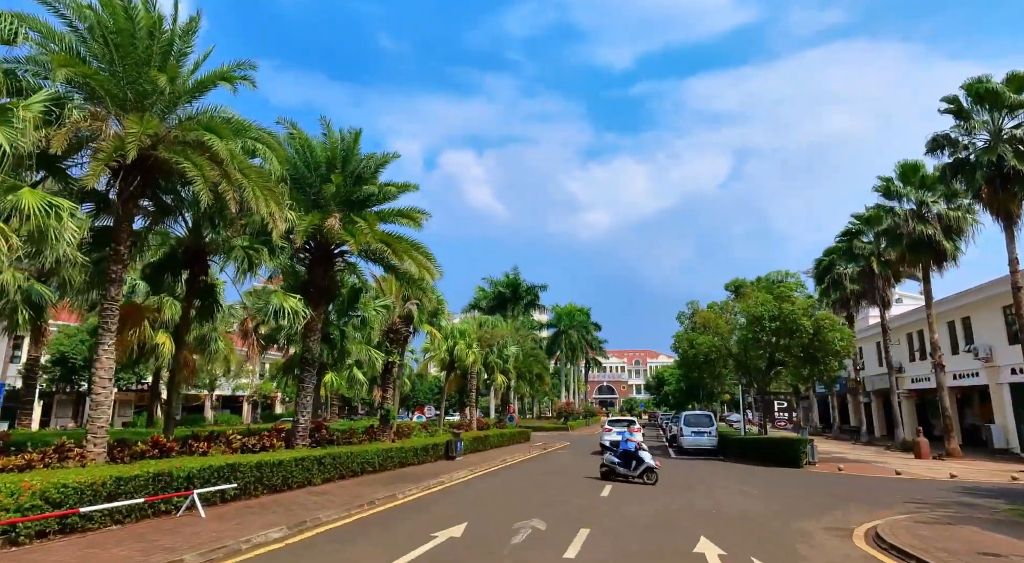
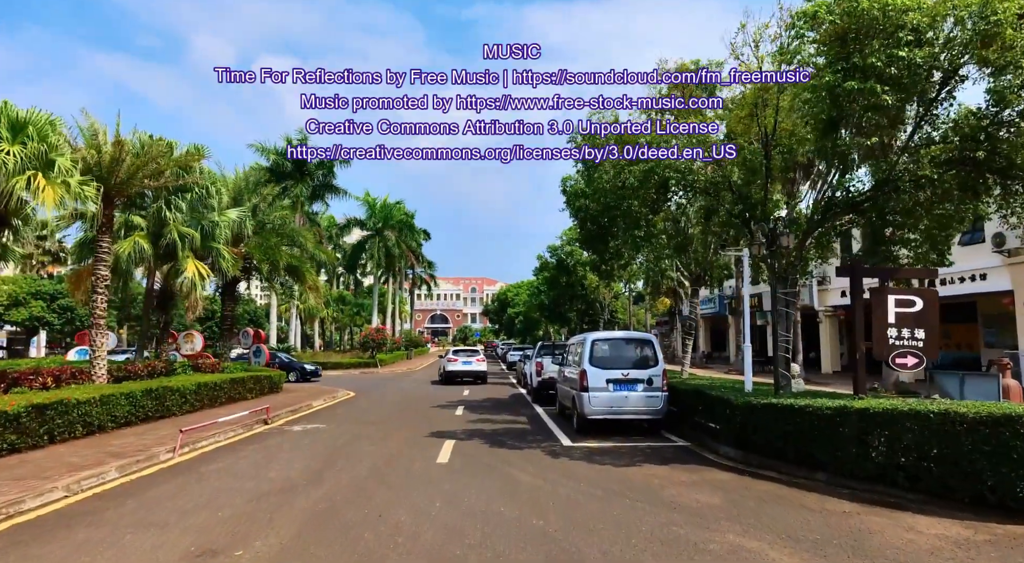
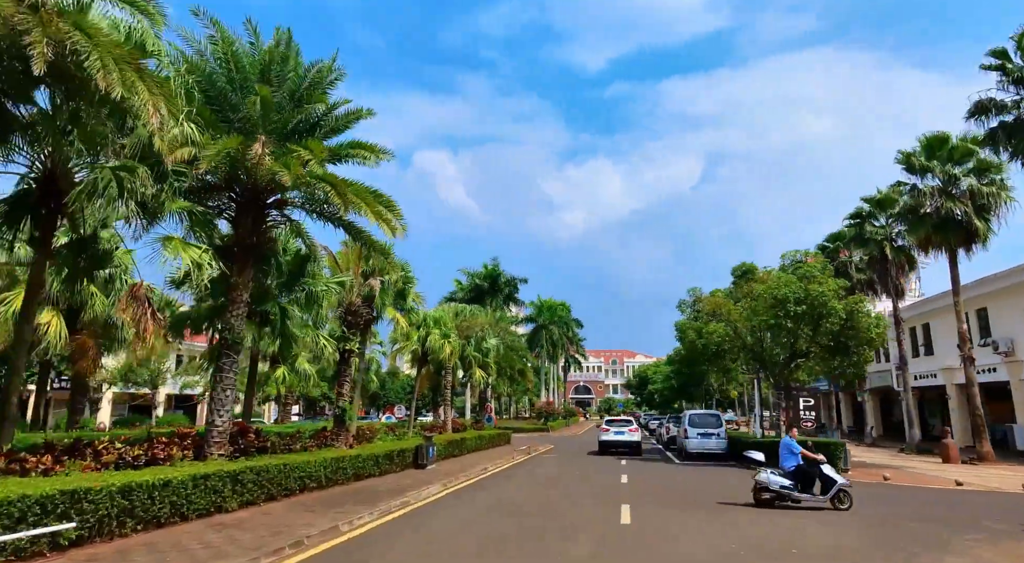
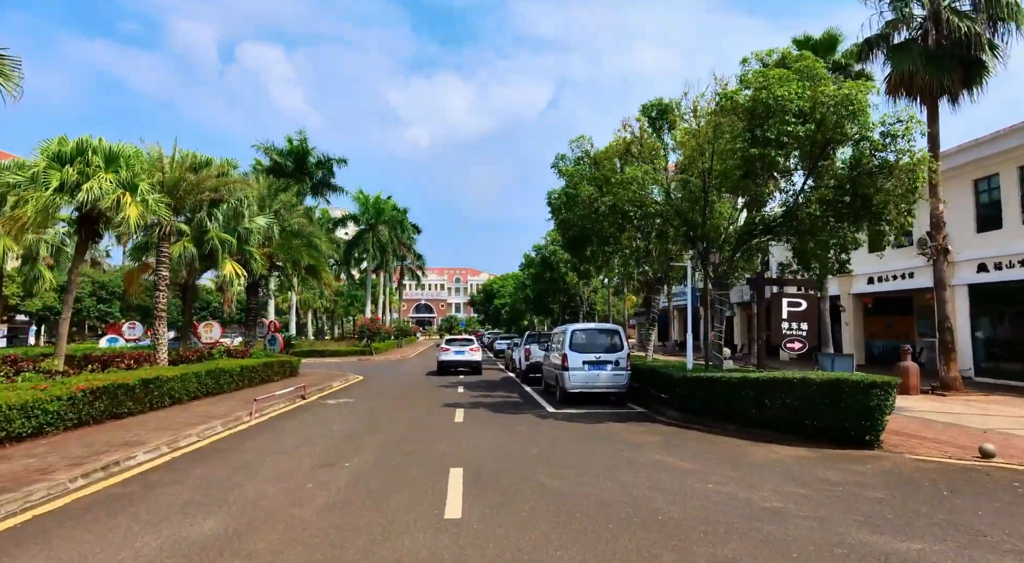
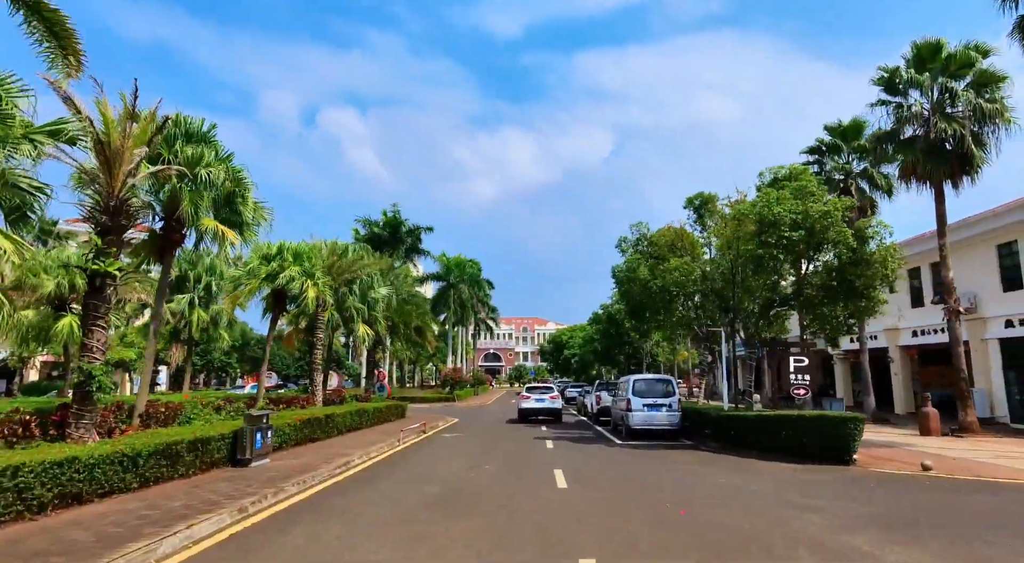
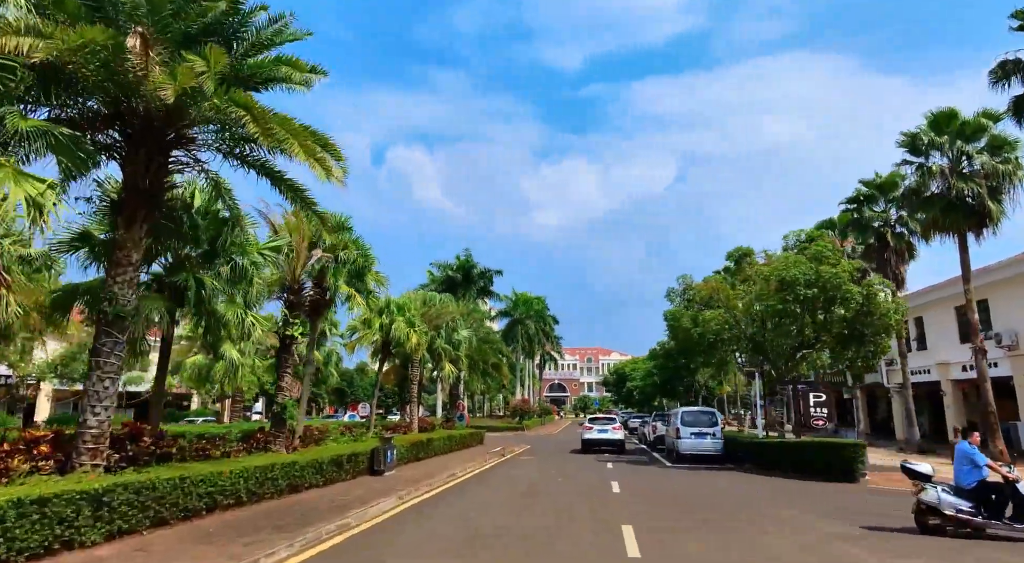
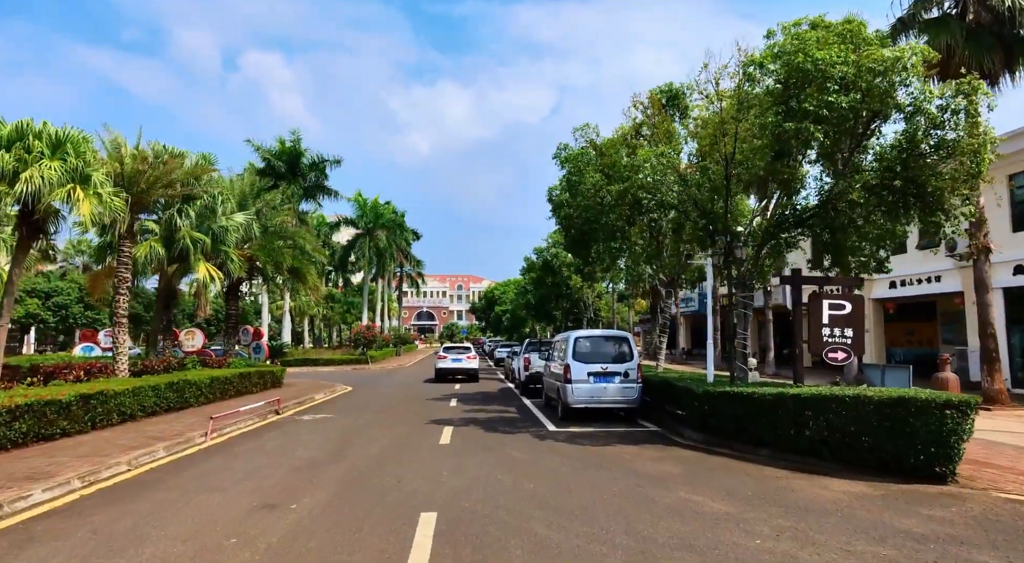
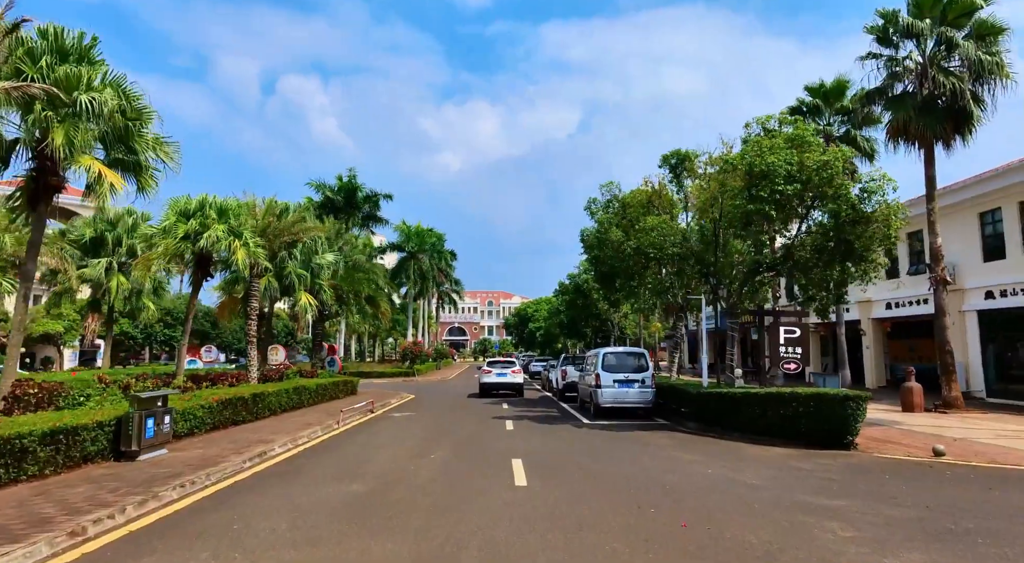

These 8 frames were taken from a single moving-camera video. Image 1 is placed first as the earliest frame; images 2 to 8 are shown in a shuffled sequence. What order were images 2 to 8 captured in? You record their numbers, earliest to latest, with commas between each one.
3, 6, 5, 8, 4, 7, 2
